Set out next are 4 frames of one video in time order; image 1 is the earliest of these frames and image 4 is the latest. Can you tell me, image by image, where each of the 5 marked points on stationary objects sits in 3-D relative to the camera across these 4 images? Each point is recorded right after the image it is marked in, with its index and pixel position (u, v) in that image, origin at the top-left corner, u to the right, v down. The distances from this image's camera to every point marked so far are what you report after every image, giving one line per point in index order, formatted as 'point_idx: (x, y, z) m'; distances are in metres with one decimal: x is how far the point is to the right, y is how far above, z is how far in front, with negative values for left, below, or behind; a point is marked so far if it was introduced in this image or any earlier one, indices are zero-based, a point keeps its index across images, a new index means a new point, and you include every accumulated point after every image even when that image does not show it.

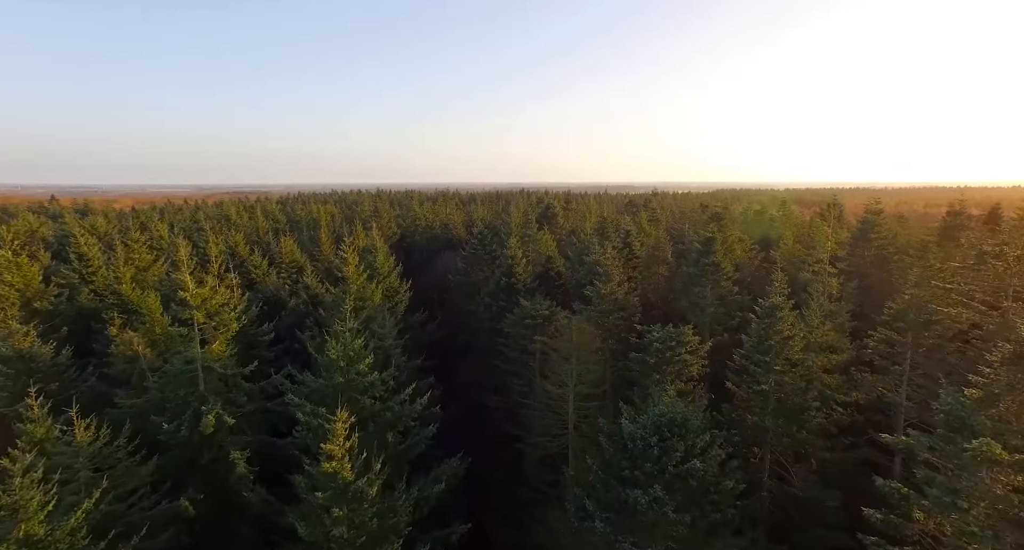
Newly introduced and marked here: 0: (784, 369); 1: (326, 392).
0: (+9.7, -3.4, +17.3) m
1: (-6.6, -4.2, +17.3) m
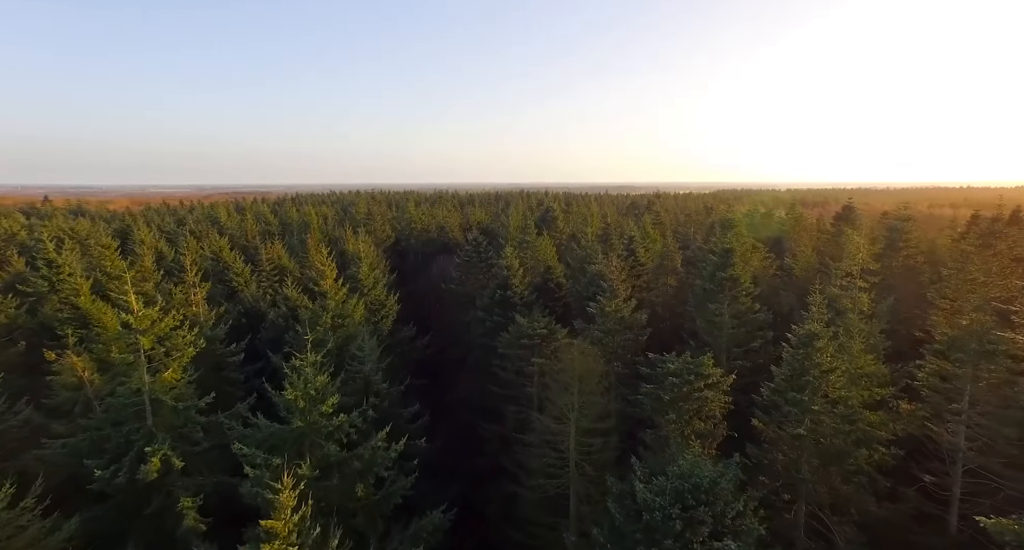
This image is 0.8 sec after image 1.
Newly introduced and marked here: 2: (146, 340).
0: (+9.4, -4.1, +14.7) m
1: (-6.9, -4.9, +14.6) m
2: (-13.1, -2.3, +17.3) m
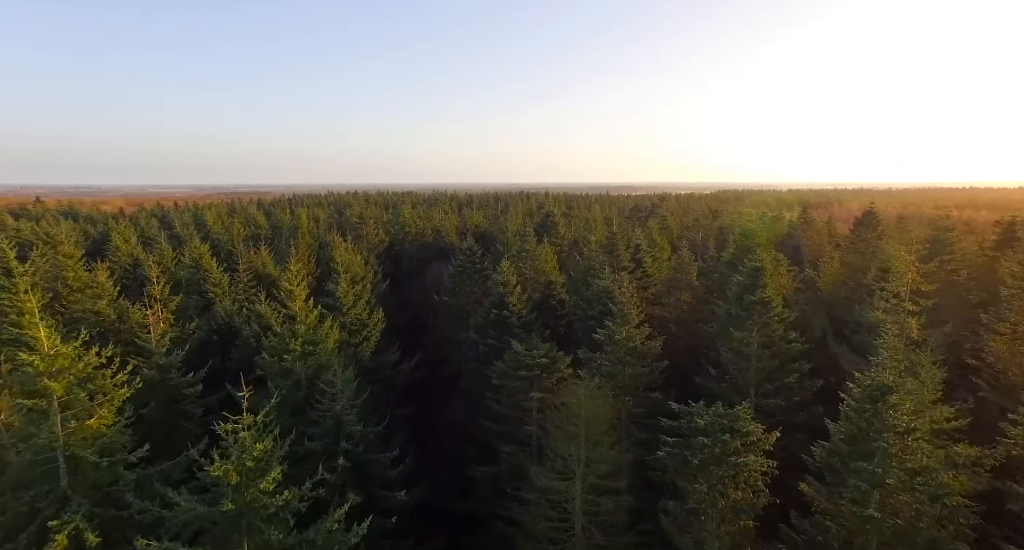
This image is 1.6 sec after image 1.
0: (+9.2, -5.0, +11.5) m
1: (-7.1, -5.8, +11.5) m
2: (-13.3, -3.2, +14.1) m
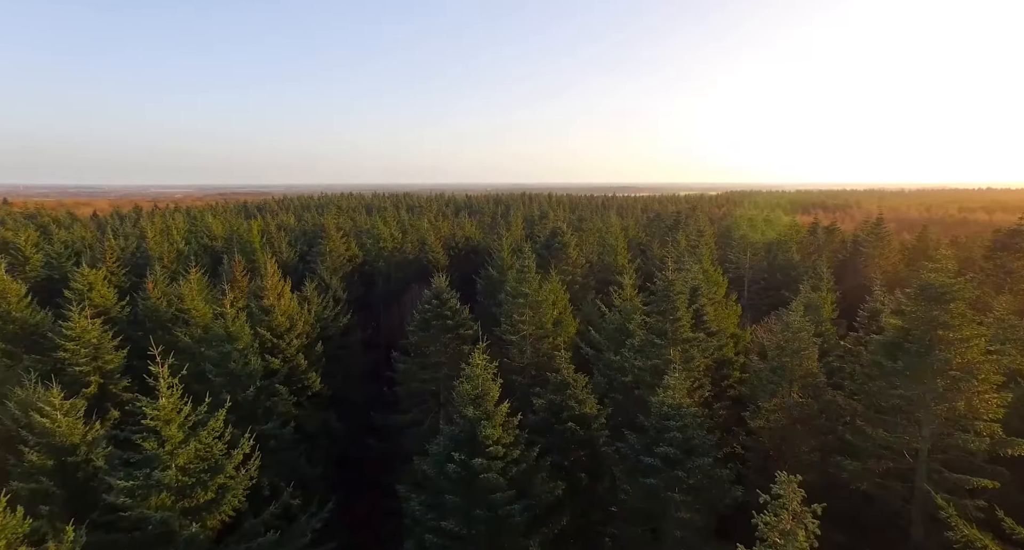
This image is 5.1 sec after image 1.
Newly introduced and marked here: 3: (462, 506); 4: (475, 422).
0: (+8.6, -8.1, -1.8) m
1: (-7.7, -8.9, -1.8) m
2: (-13.9, -6.2, +0.8) m
3: (-1.3, -6.2, +12.9) m
4: (-1.1, -4.2, +13.4) m
